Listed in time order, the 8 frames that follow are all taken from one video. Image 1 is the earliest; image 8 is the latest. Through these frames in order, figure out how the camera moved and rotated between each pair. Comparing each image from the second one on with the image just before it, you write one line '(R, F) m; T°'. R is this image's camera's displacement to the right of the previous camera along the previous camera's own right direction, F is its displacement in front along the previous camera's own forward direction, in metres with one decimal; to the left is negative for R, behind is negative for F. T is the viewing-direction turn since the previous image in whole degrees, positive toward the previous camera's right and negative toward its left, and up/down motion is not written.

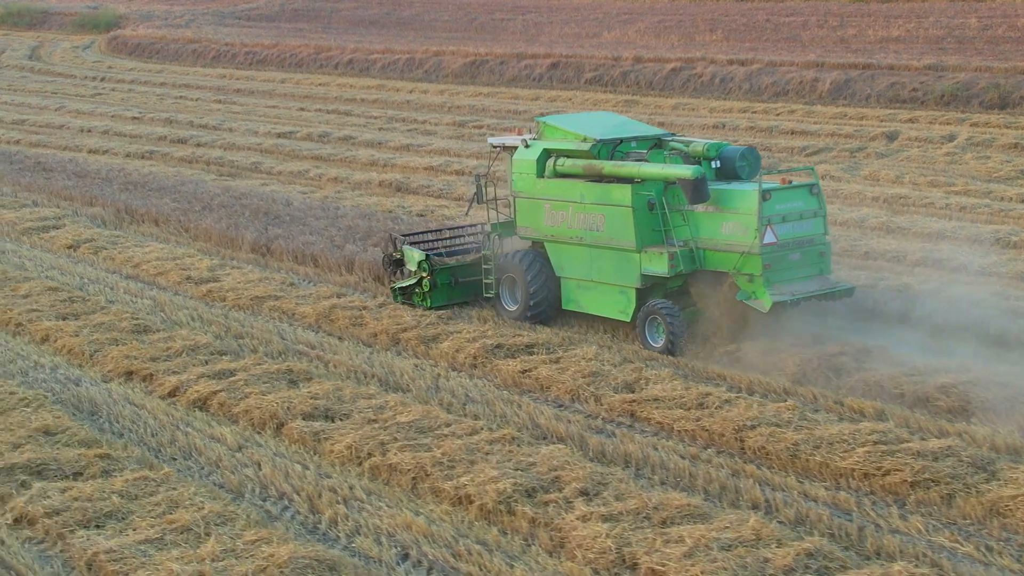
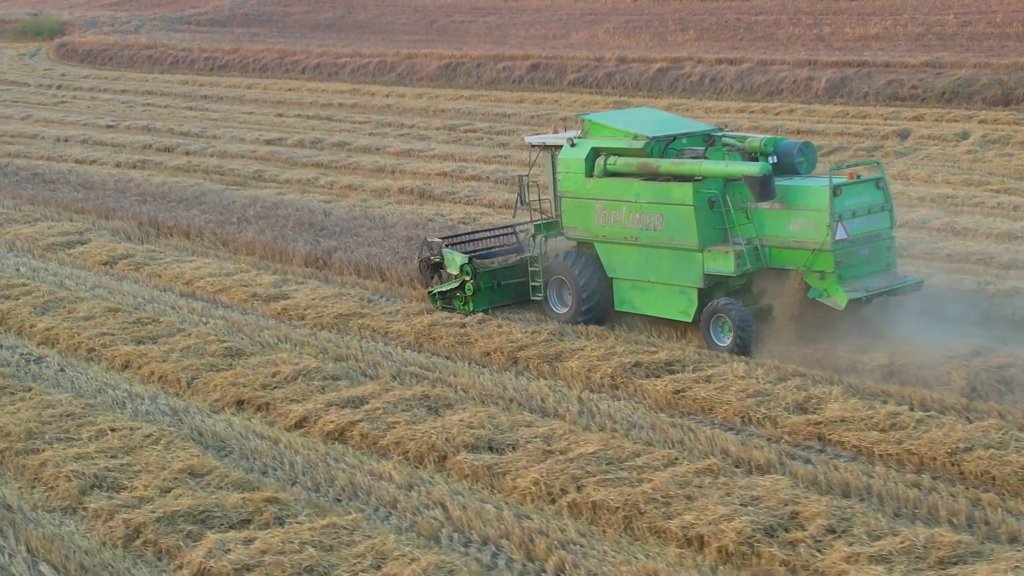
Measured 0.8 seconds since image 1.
(-1.1, +0.7) m; +3°
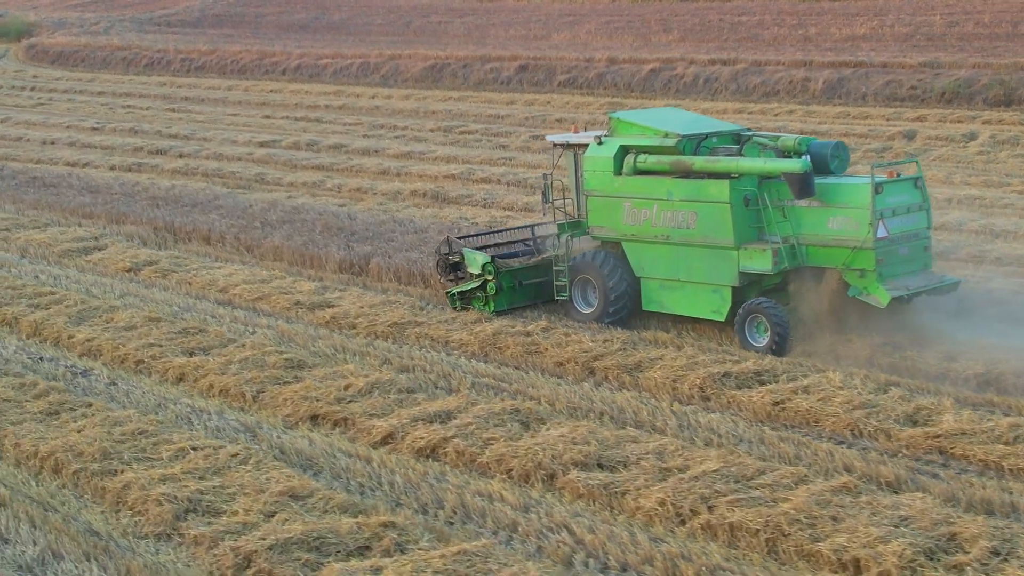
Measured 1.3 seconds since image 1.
(-0.6, +0.4) m; +2°
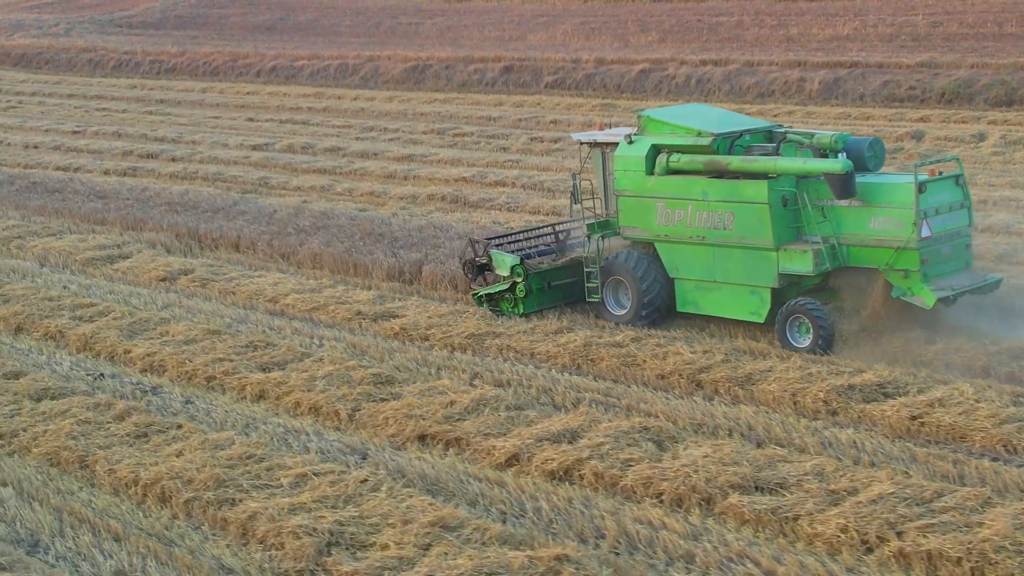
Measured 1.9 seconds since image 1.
(-0.8, +0.5) m; +2°
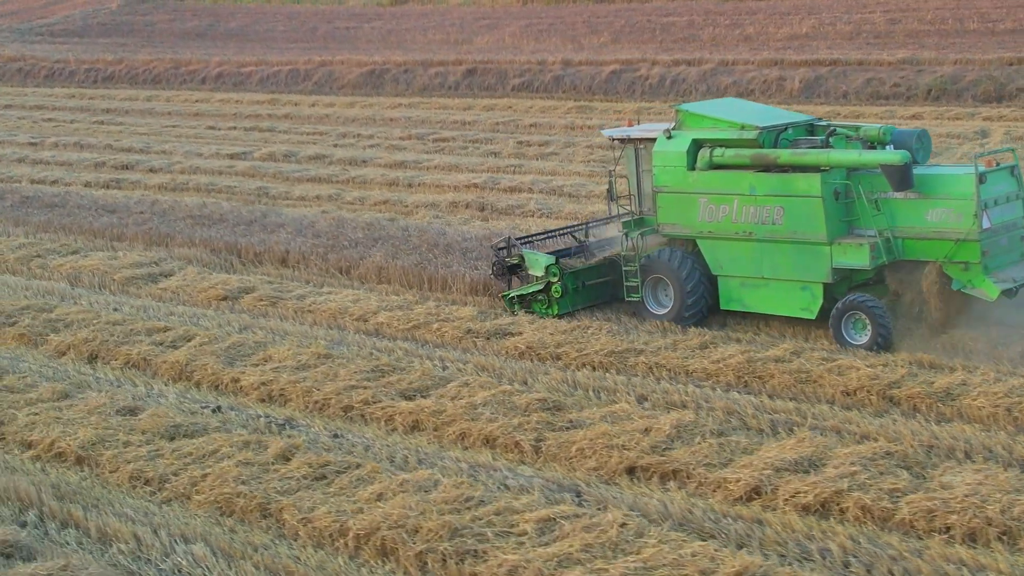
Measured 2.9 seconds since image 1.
(-1.3, +0.7) m; +4°
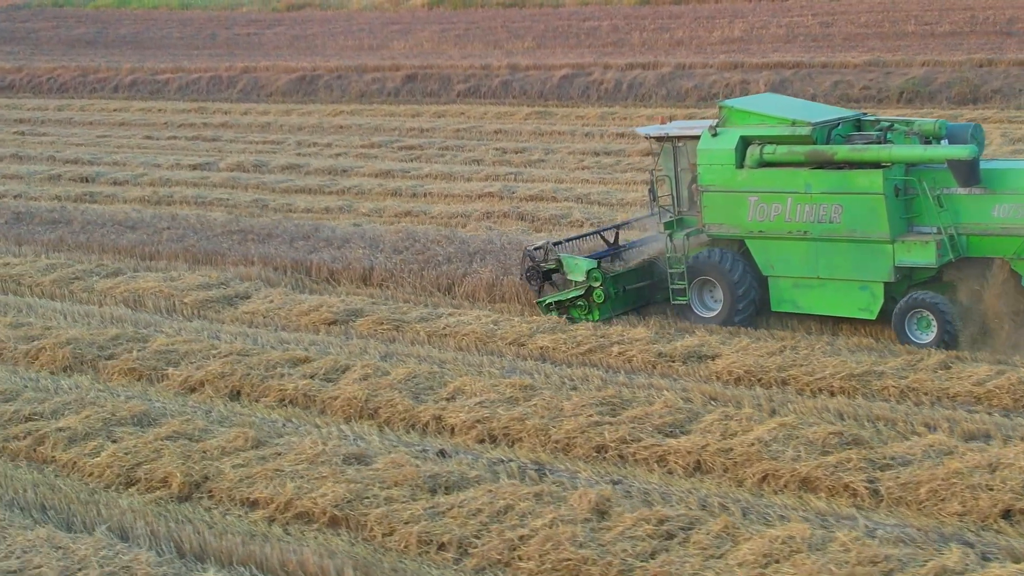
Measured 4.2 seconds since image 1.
(-1.8, +1.0) m; +6°
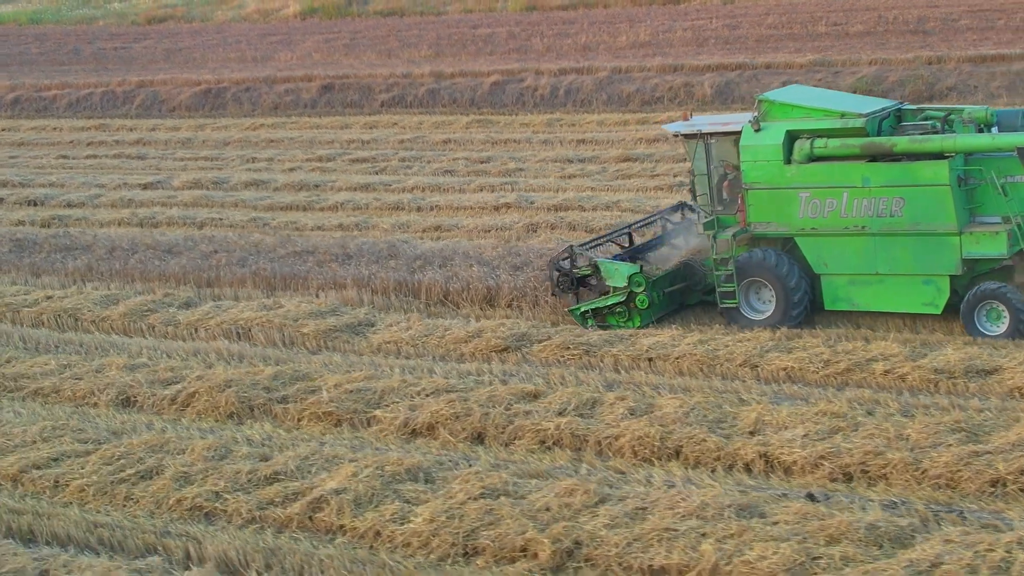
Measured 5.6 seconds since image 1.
(-2.0, +1.1) m; +7°
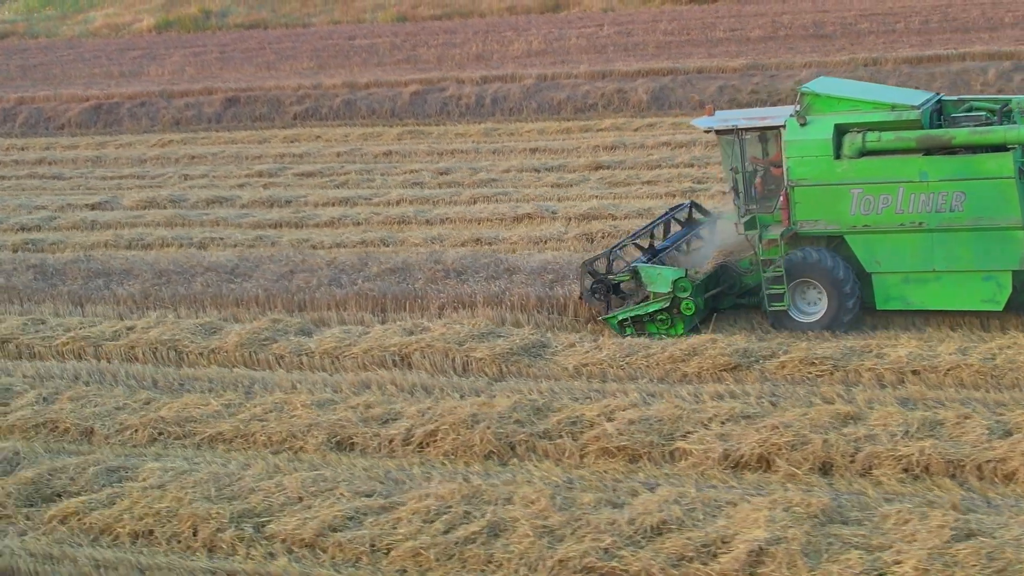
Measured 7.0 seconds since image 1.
(-2.0, +1.1) m; +8°
